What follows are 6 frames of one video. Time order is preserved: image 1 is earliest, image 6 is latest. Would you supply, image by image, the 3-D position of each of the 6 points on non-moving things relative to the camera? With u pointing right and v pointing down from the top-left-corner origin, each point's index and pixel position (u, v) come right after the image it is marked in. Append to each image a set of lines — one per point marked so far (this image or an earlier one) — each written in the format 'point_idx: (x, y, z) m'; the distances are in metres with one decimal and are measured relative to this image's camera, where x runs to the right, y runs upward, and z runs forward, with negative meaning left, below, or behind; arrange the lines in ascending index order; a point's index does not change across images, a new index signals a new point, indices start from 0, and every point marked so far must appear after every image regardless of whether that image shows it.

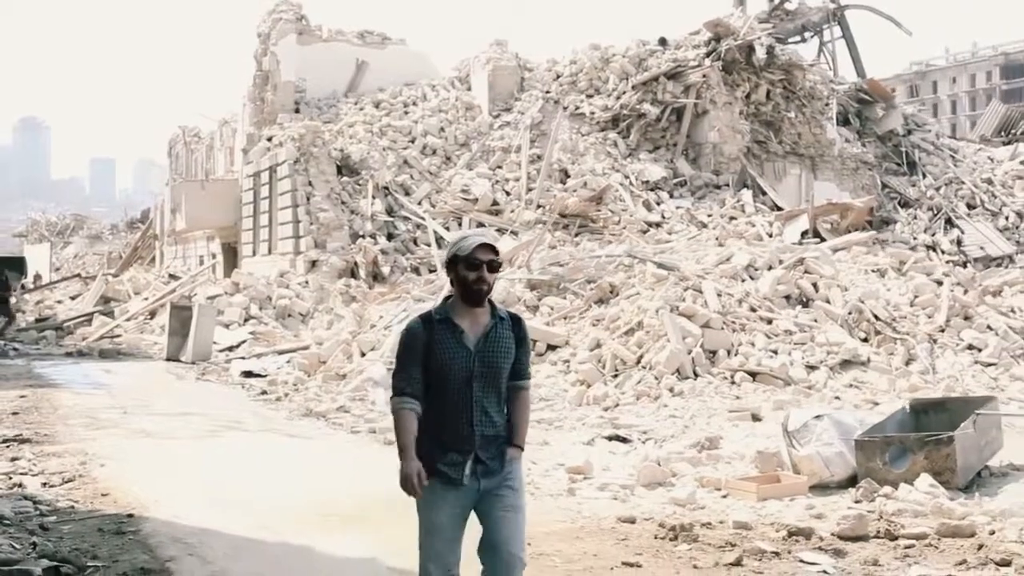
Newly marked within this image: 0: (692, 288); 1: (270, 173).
0: (+1.1, 0.0, +11.8) m
1: (-2.6, +1.2, +19.8) m
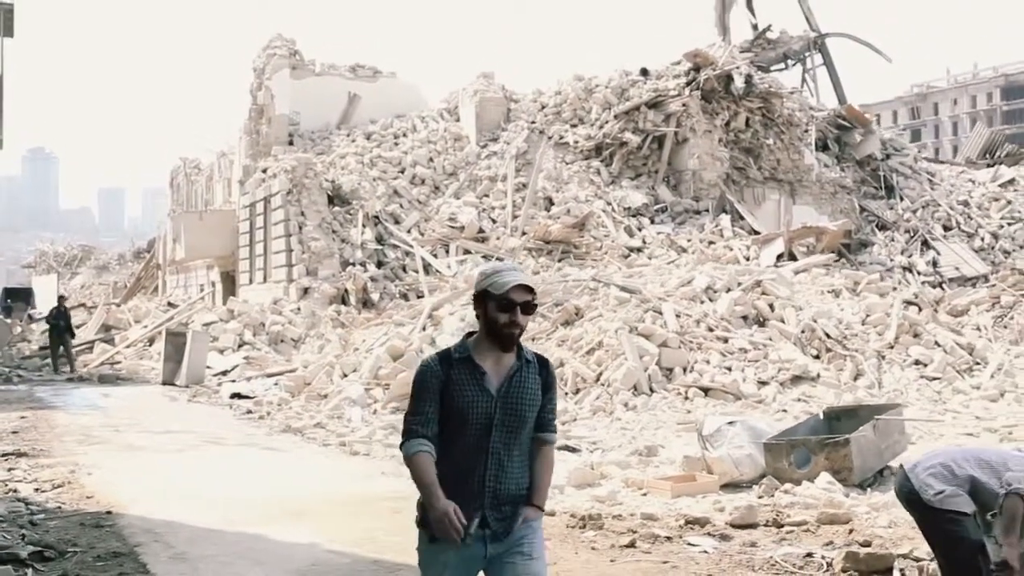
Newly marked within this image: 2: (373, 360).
0: (+0.9, -0.1, +12.5) m
1: (-2.7, +0.9, +20.6) m
2: (-0.9, -0.5, +12.4) m
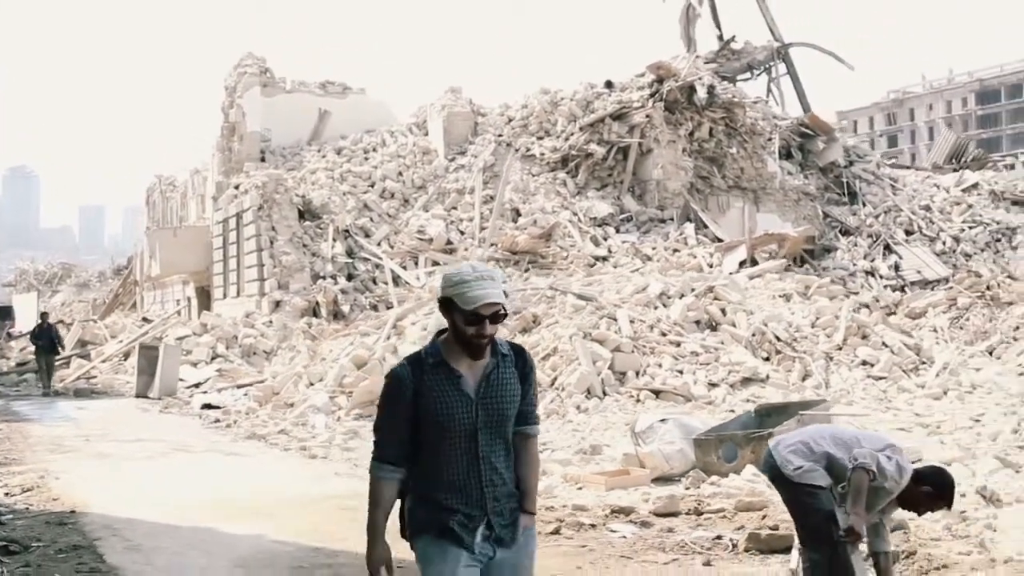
0: (+0.7, -0.2, +12.9) m
1: (-3.1, +0.8, +21.0) m
2: (-1.2, -0.6, +12.8) m
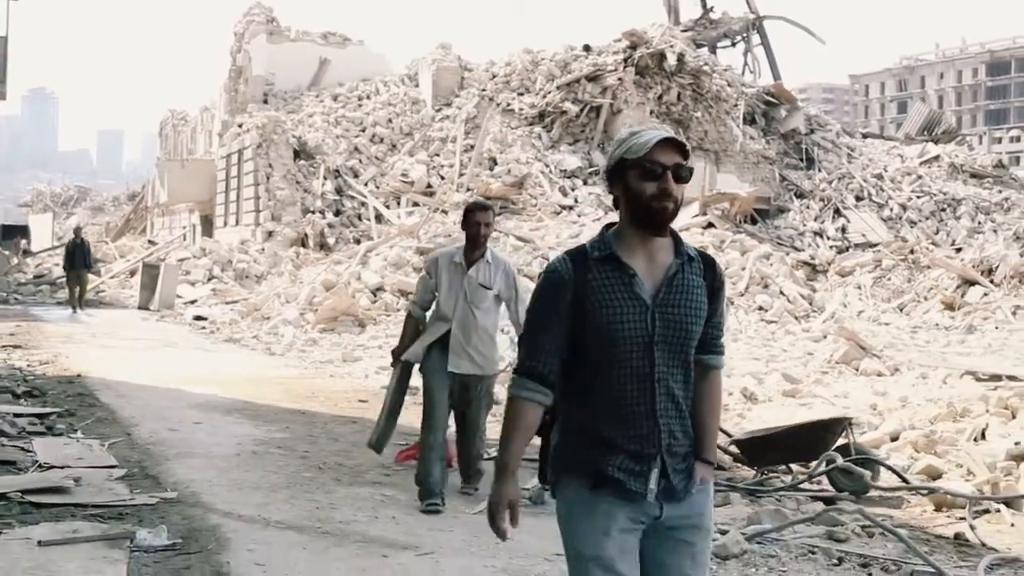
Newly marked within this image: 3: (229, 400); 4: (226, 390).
0: (+0.2, +0.3, +15.1) m
1: (-3.4, +1.7, +23.2) m
2: (-1.6, 0.0, +15.0) m
3: (-1.2, -0.5, +7.8) m
4: (-1.3, -0.5, +8.4) m
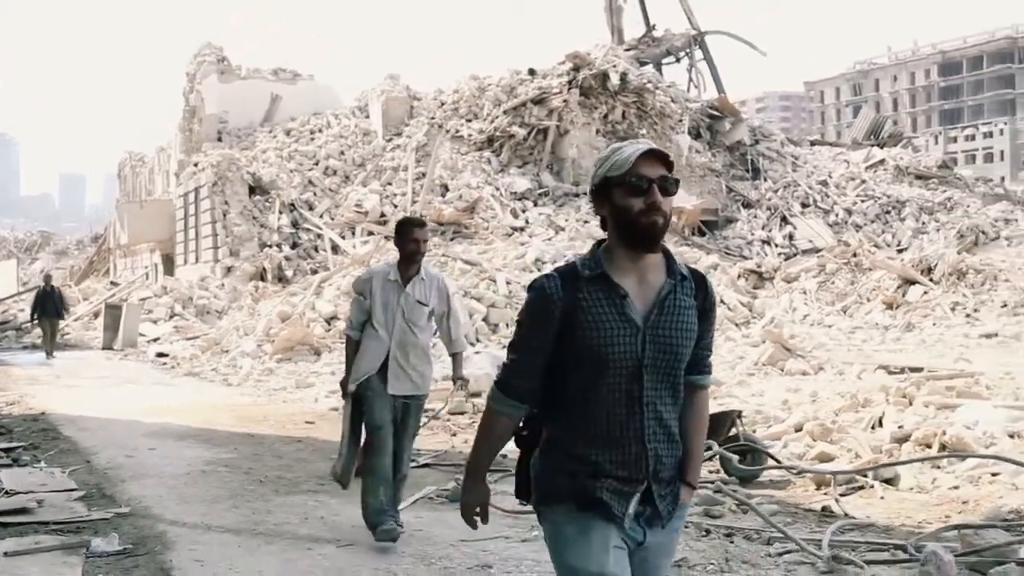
0: (-0.2, +0.1, +15.7) m
1: (-4.1, +1.2, +23.7) m
2: (-2.1, -0.3, +15.5) m
3: (-1.5, -0.6, +8.3) m
4: (-1.6, -0.6, +9.0) m
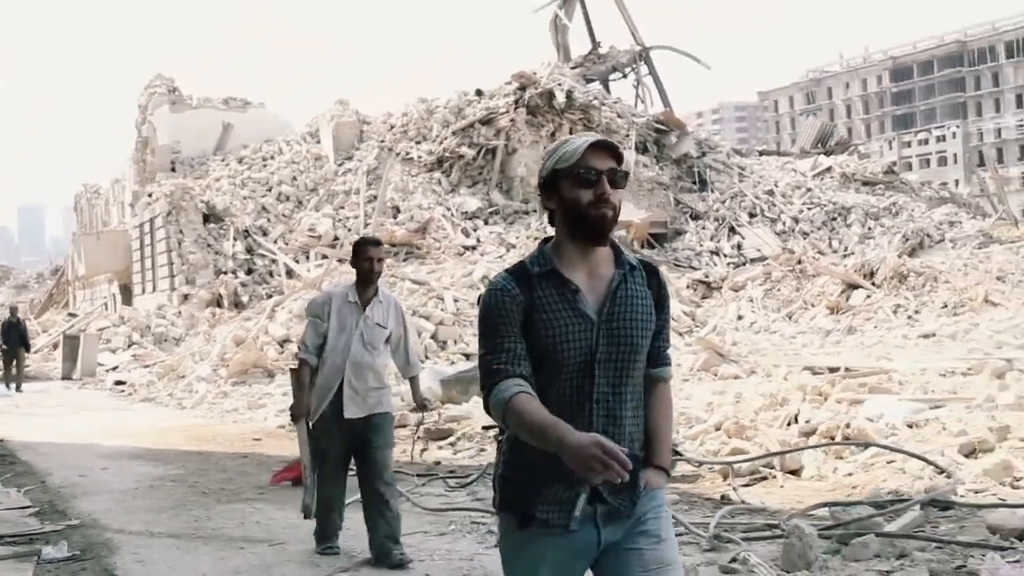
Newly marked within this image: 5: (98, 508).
0: (-0.7, -0.1, +16.1) m
1: (-4.7, +0.8, +24.0) m
2: (-2.5, -0.5, +15.9) m
3: (-1.8, -0.8, +8.7) m
4: (-1.9, -0.8, +9.3) m
5: (-1.3, -0.7, +6.0) m
